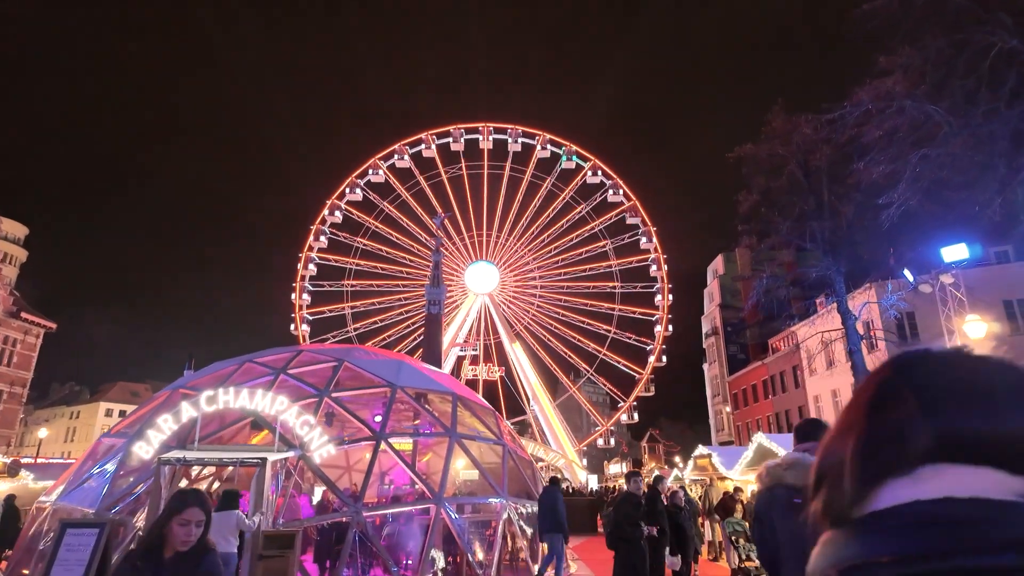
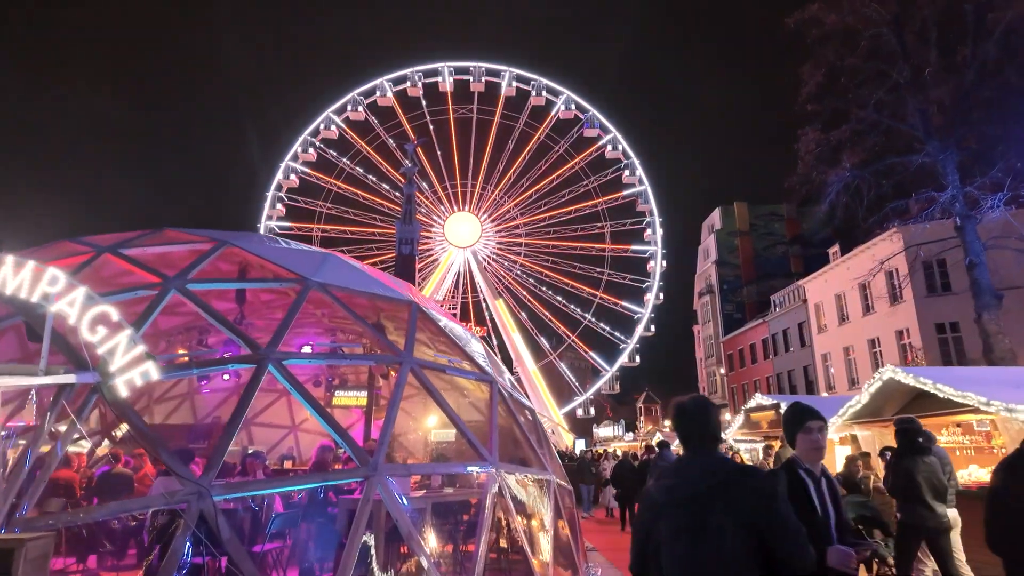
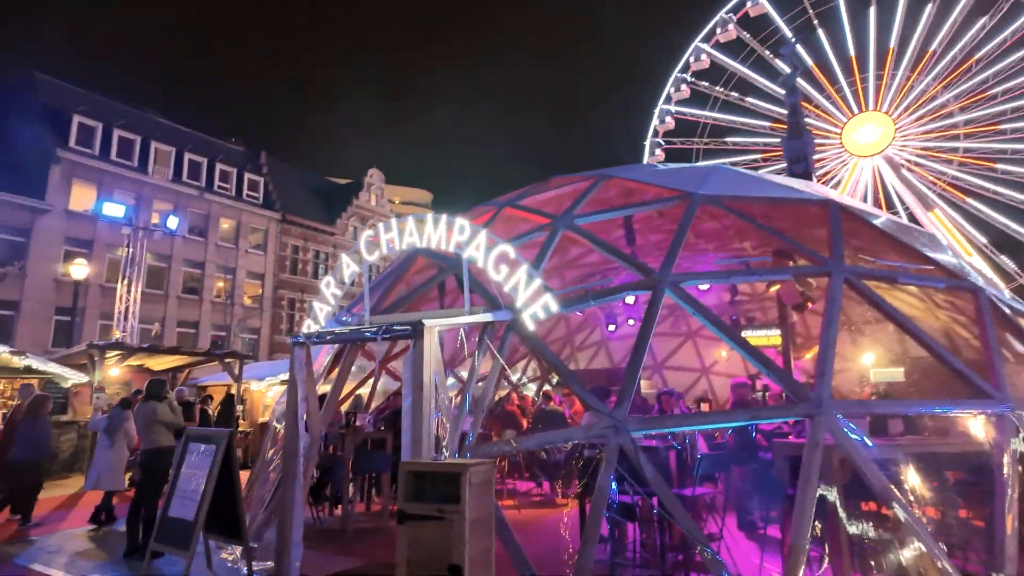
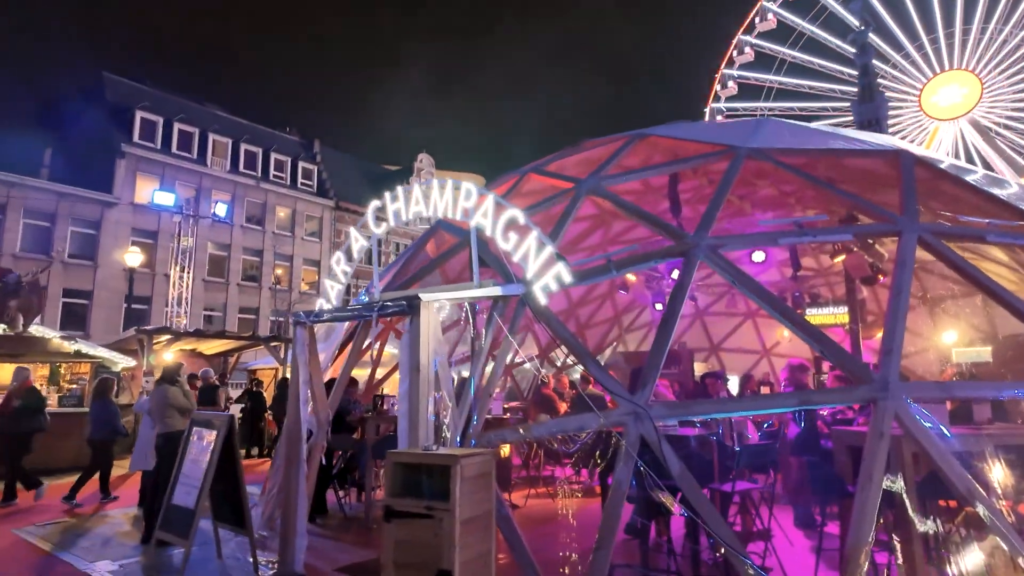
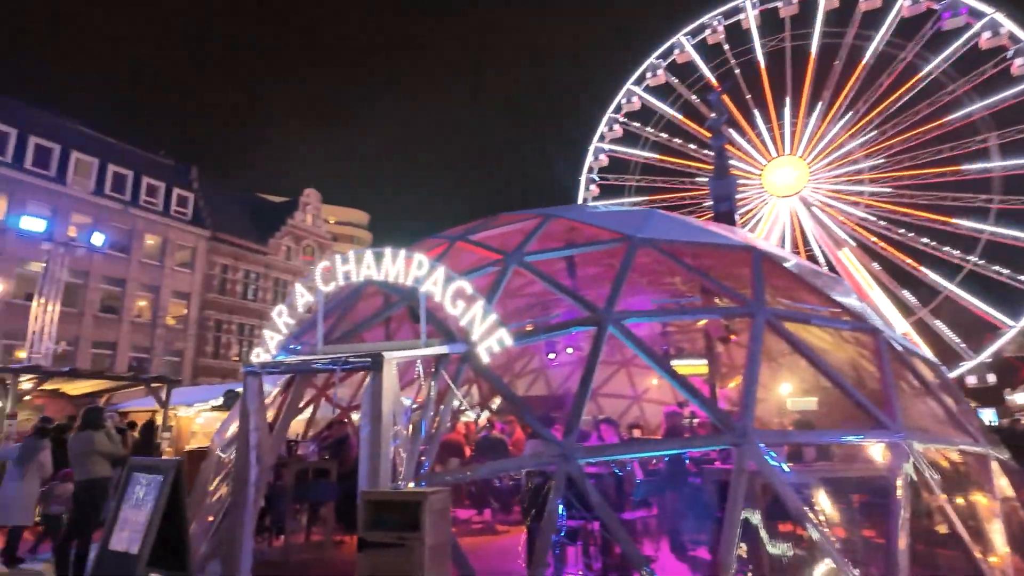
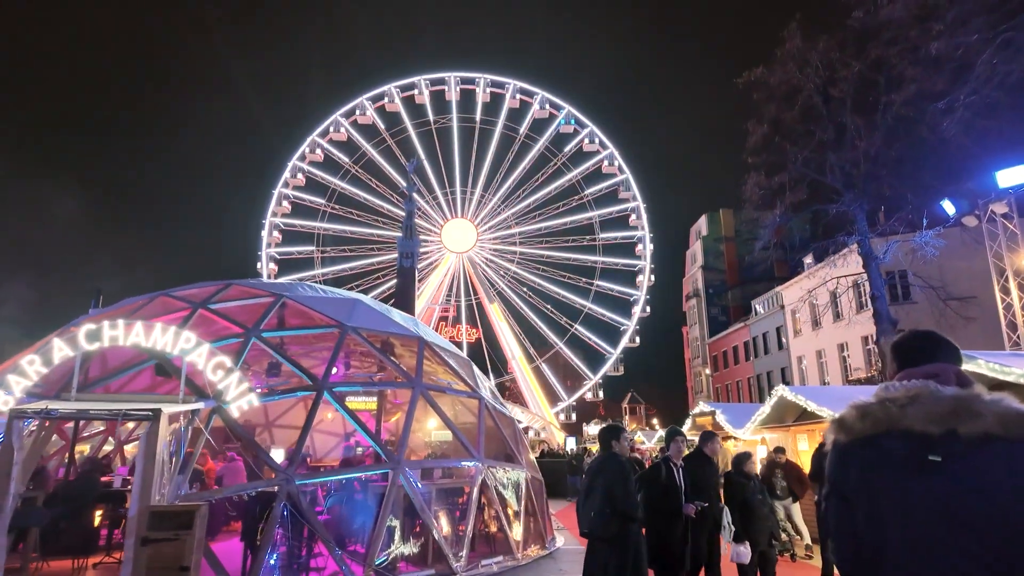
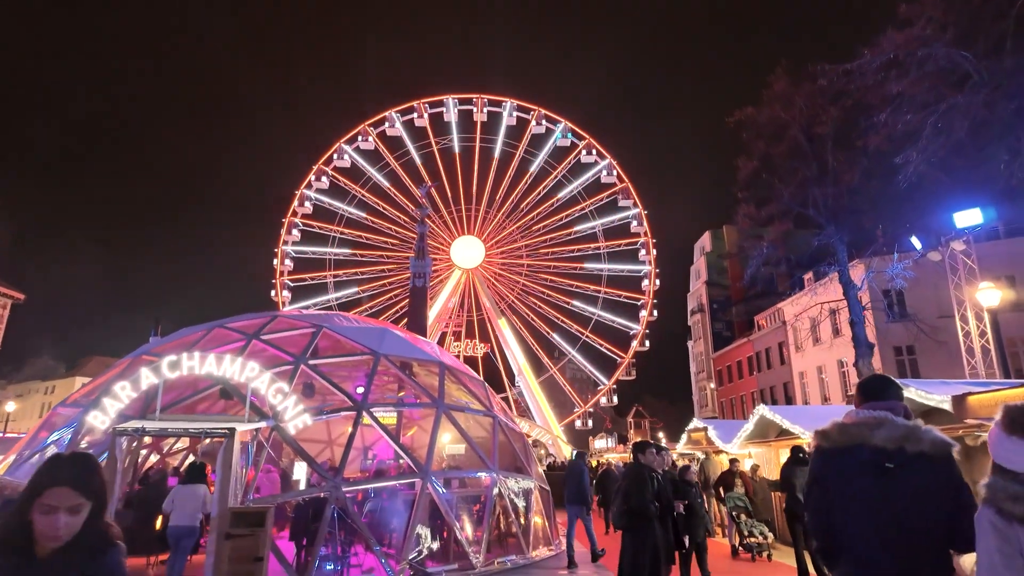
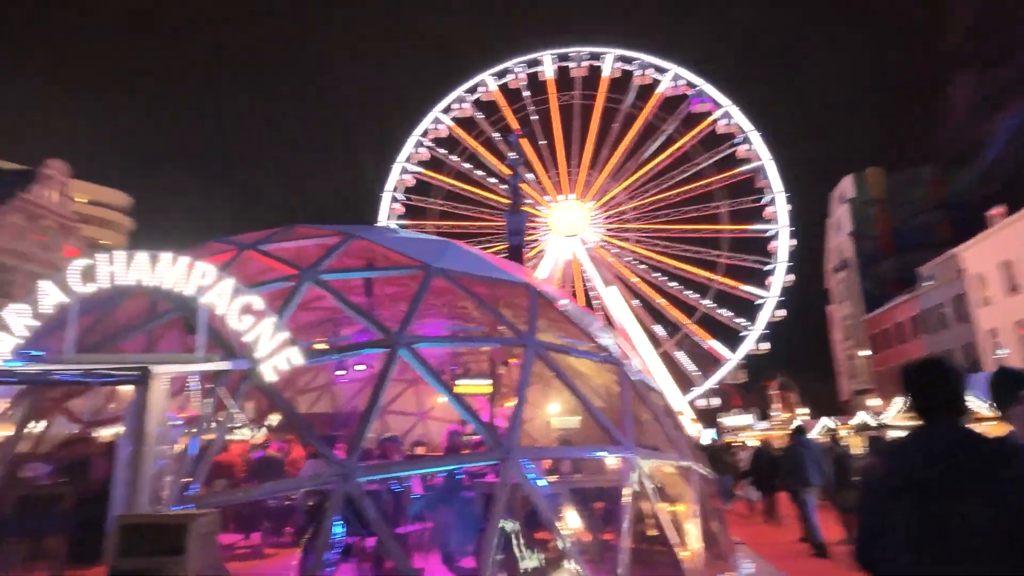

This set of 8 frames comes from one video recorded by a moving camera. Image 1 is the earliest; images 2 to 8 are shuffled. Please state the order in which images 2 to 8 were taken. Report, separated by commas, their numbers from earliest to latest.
7, 6, 2, 8, 5, 3, 4
